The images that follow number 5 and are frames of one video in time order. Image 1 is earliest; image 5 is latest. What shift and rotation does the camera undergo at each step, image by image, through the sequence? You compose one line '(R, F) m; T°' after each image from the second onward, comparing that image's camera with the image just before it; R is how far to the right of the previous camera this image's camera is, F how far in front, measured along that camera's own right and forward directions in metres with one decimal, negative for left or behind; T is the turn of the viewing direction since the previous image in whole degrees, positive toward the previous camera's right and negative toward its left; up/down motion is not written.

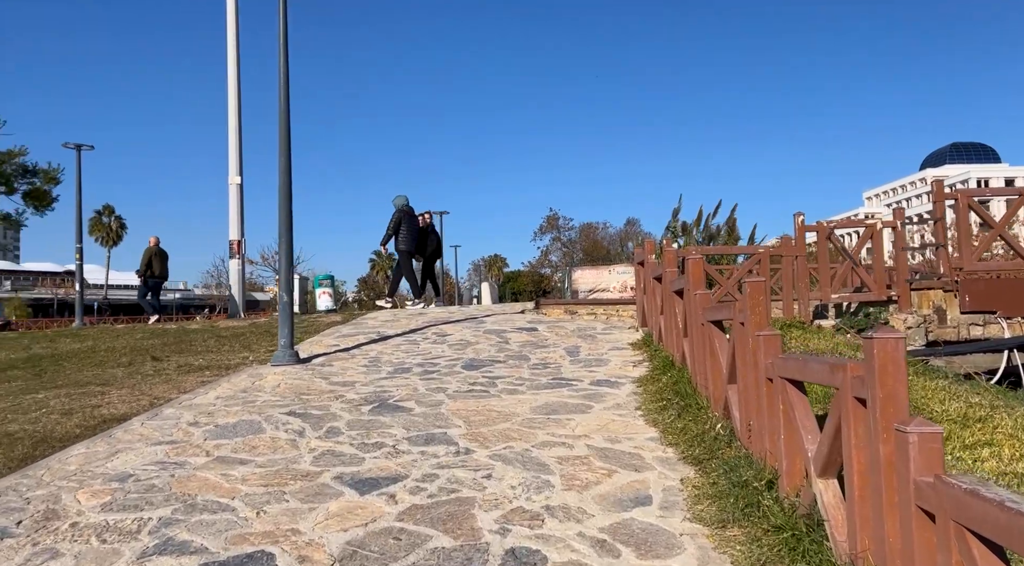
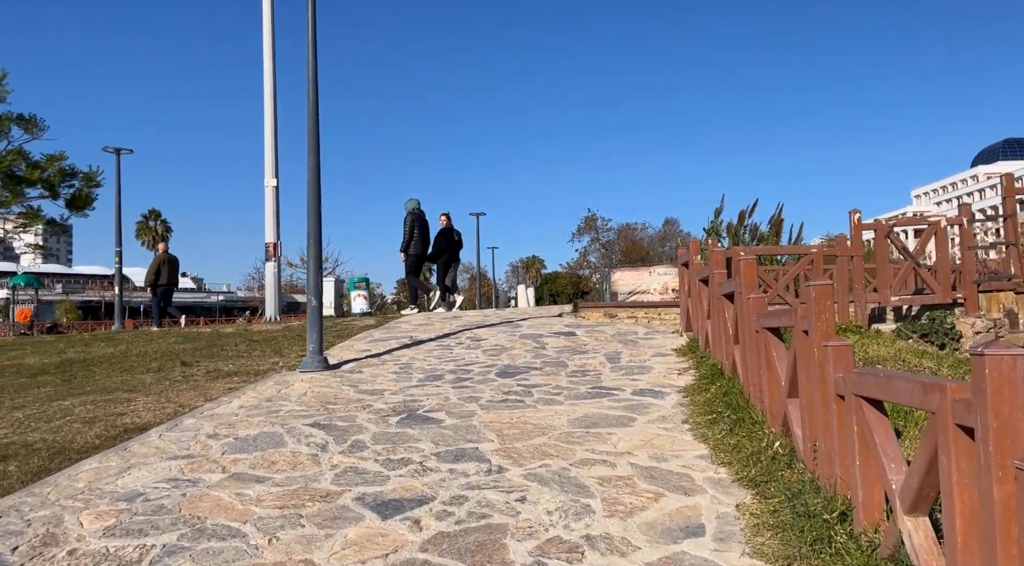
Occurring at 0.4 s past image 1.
(0.0, +0.5) m; -3°
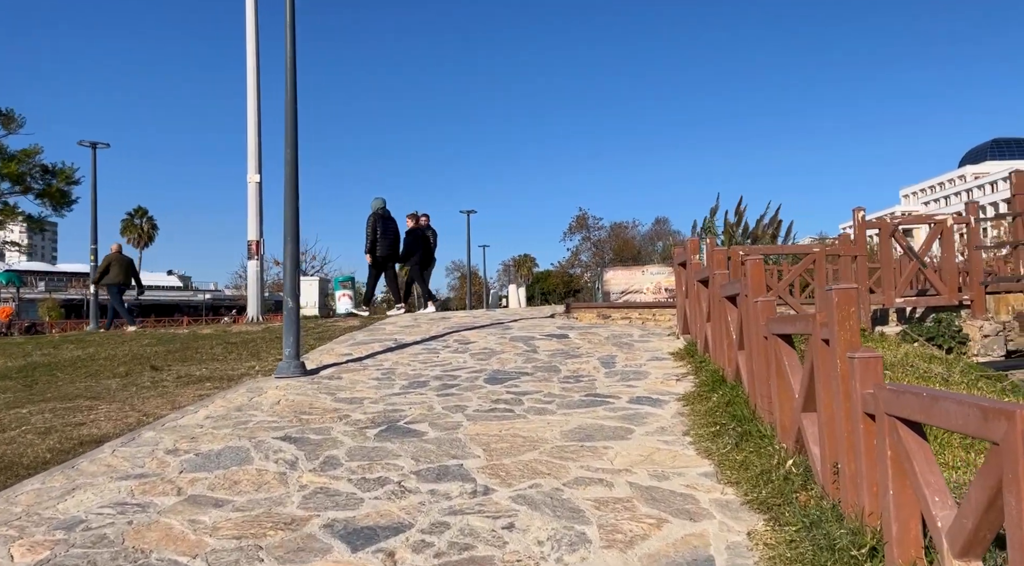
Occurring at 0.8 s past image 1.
(0.0, +0.6) m; +1°
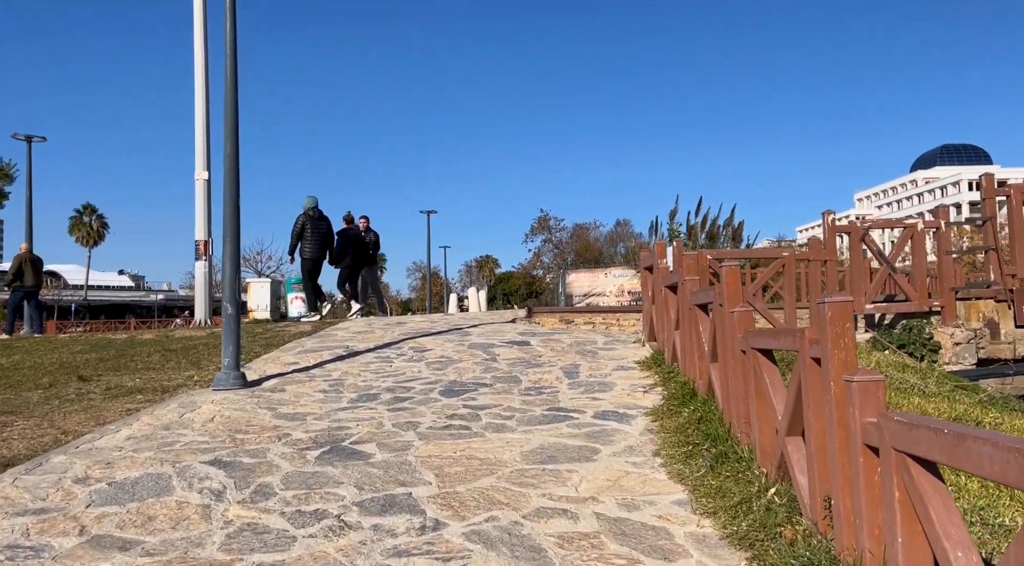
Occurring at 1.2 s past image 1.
(0.0, +0.6) m; +3°
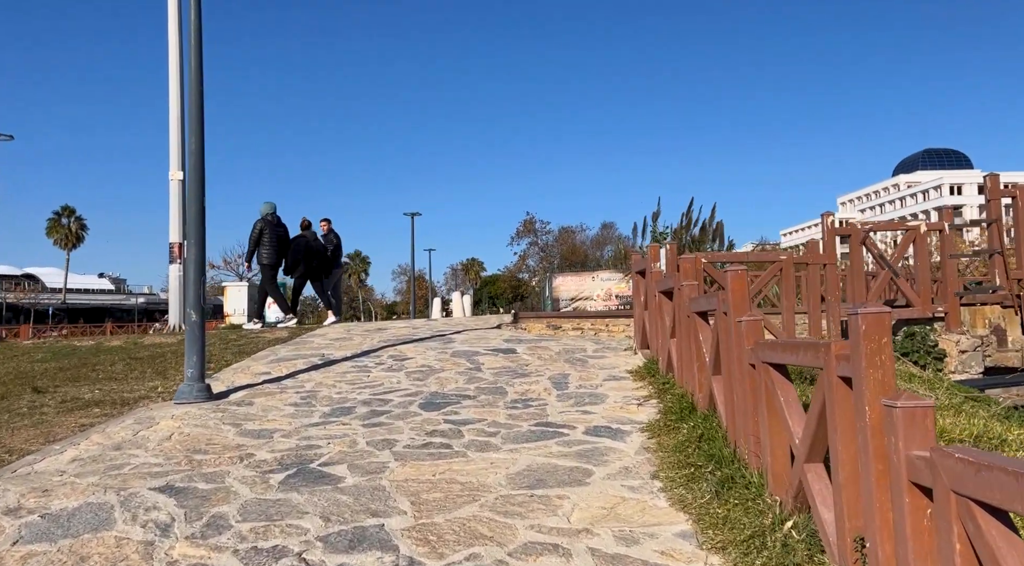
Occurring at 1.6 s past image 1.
(0.0, +0.6) m; +1°
